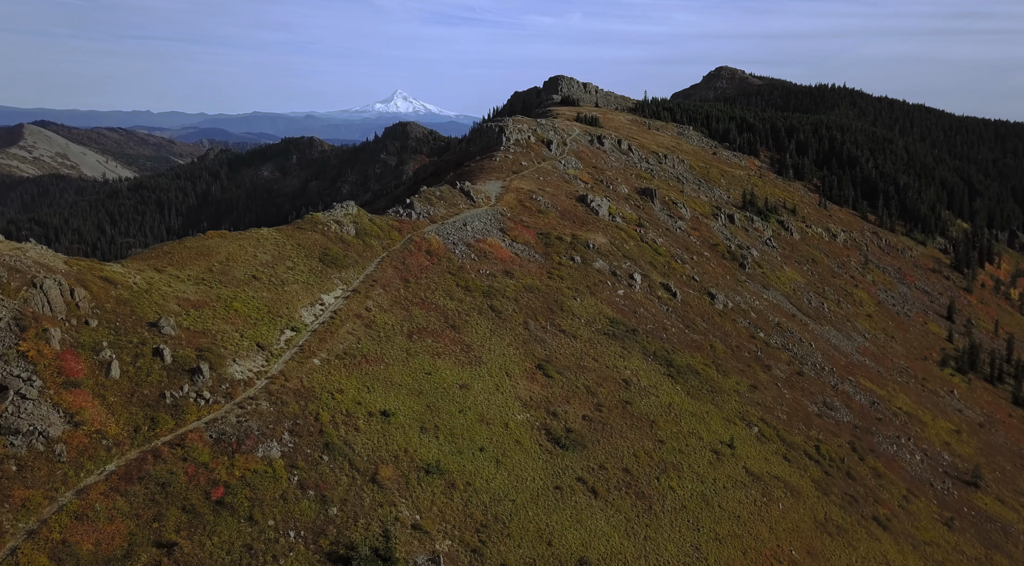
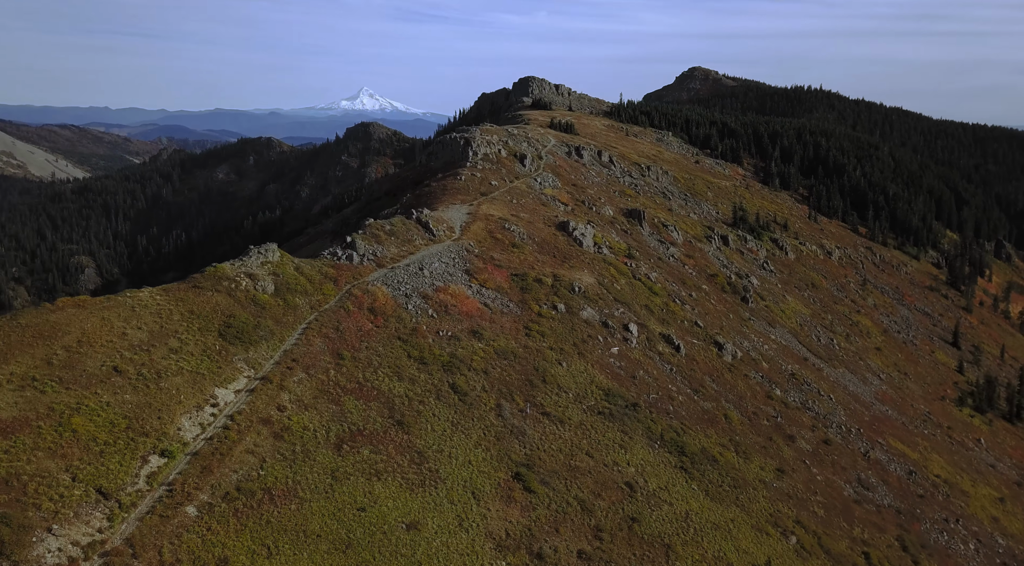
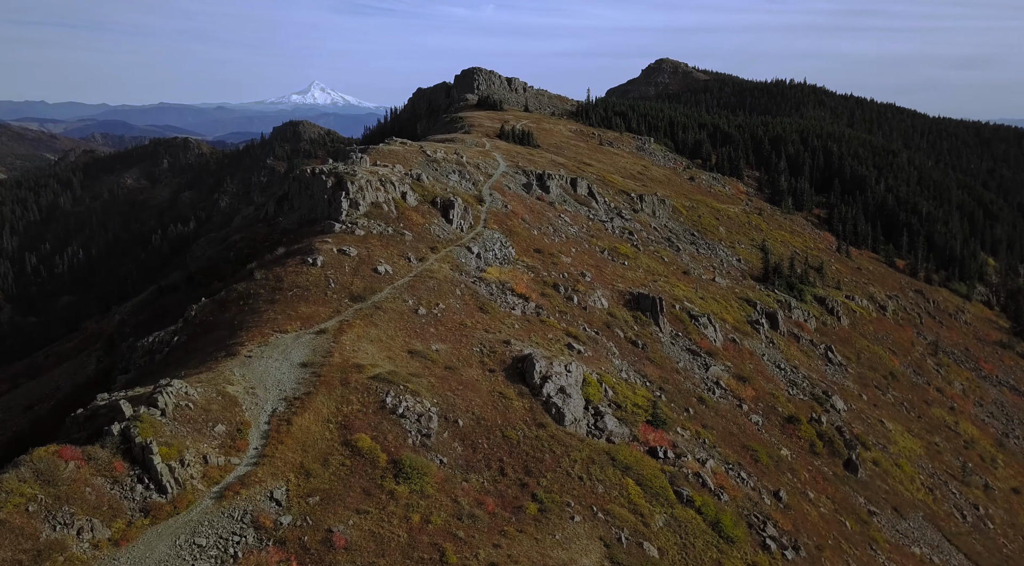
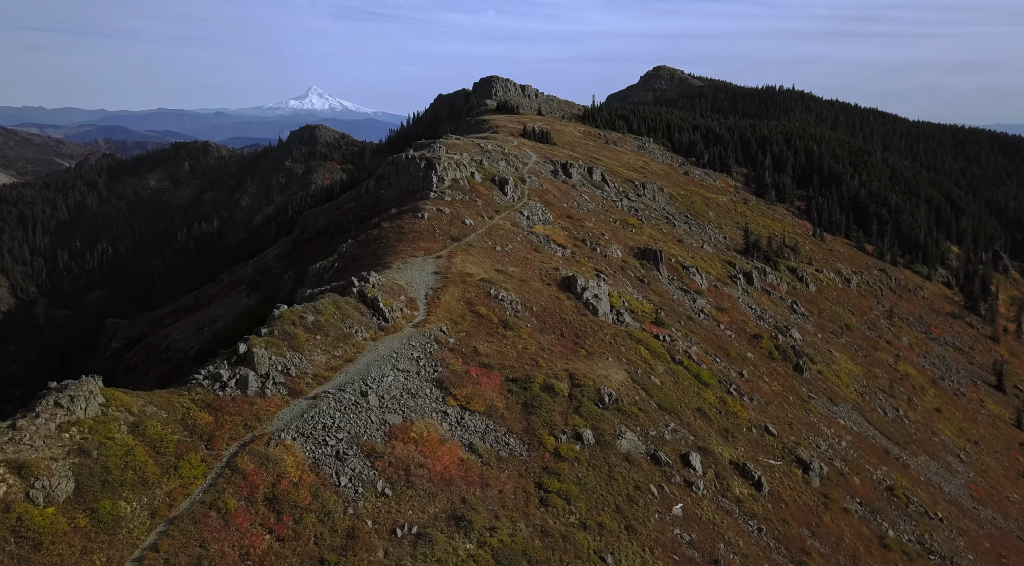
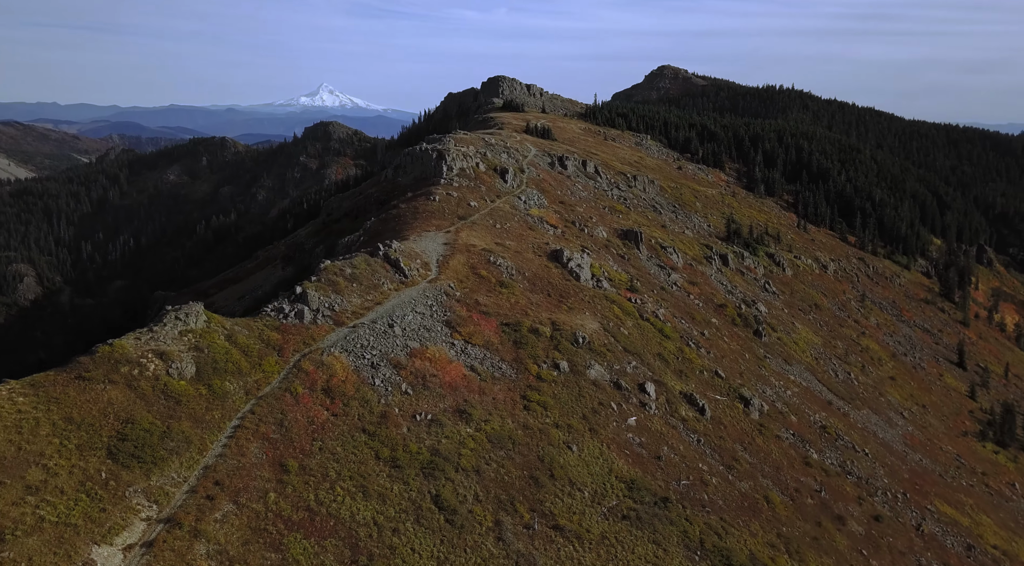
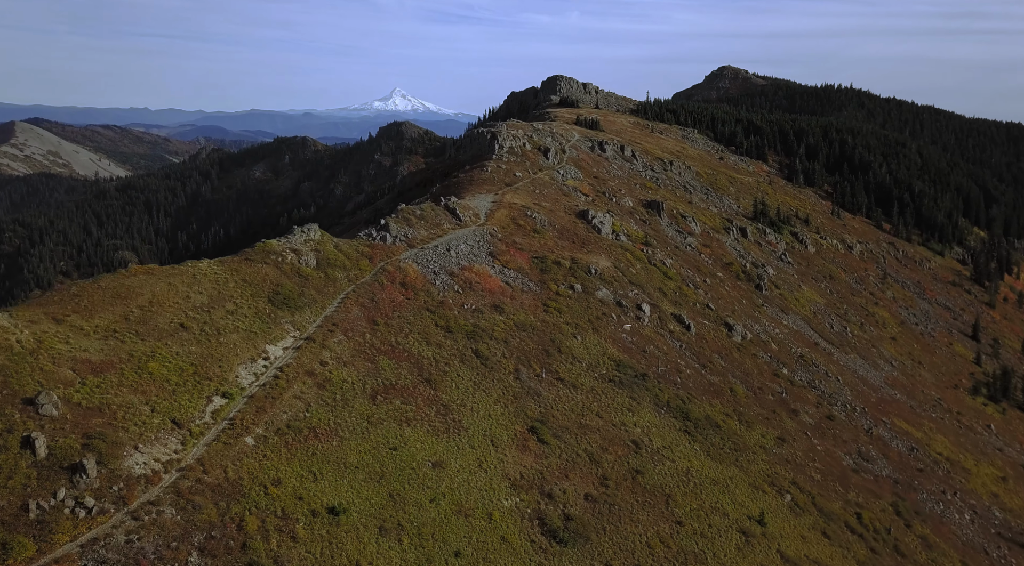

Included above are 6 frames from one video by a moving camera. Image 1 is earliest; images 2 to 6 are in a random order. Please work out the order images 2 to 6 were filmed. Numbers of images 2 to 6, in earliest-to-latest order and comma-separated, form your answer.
6, 2, 5, 4, 3
